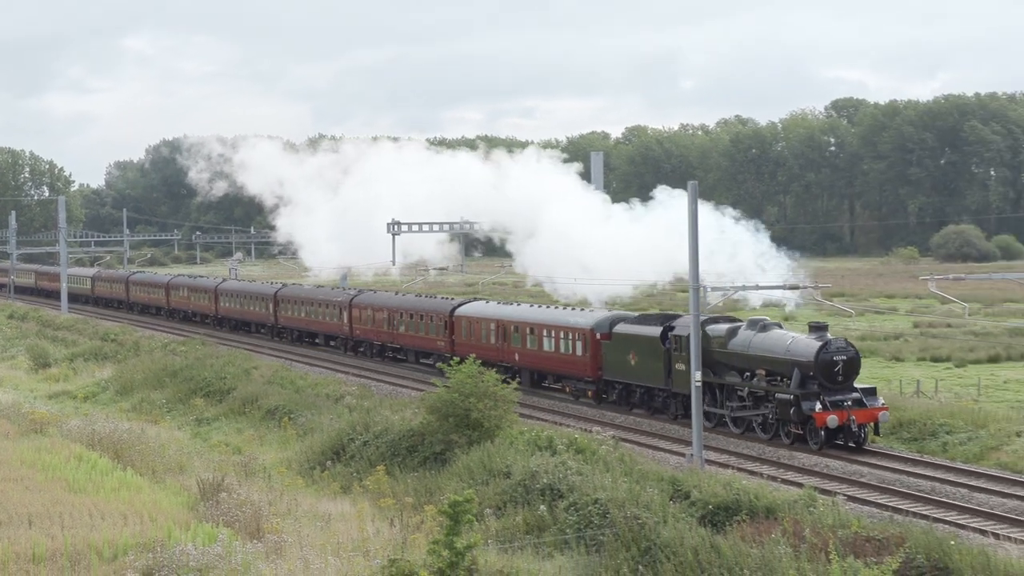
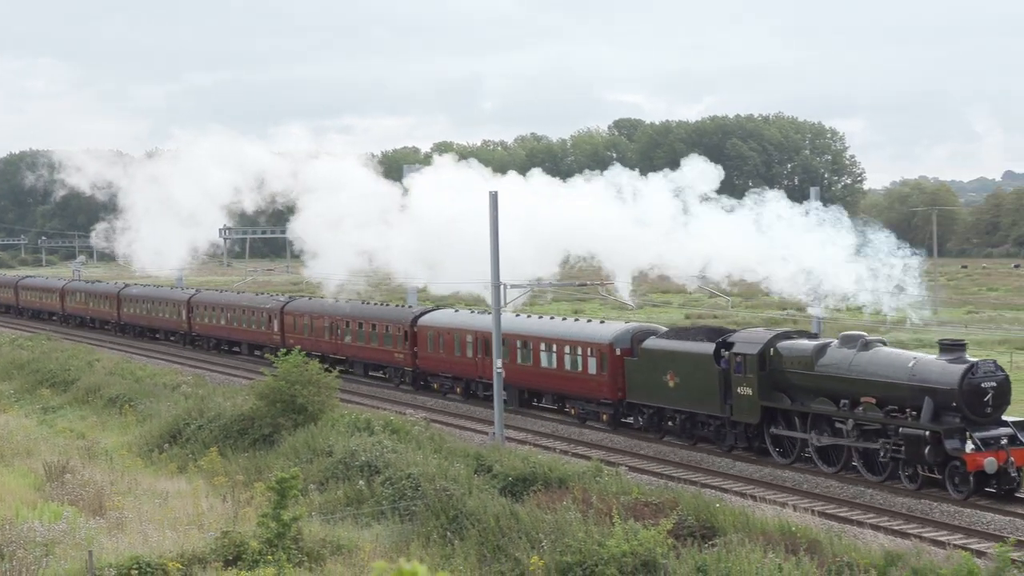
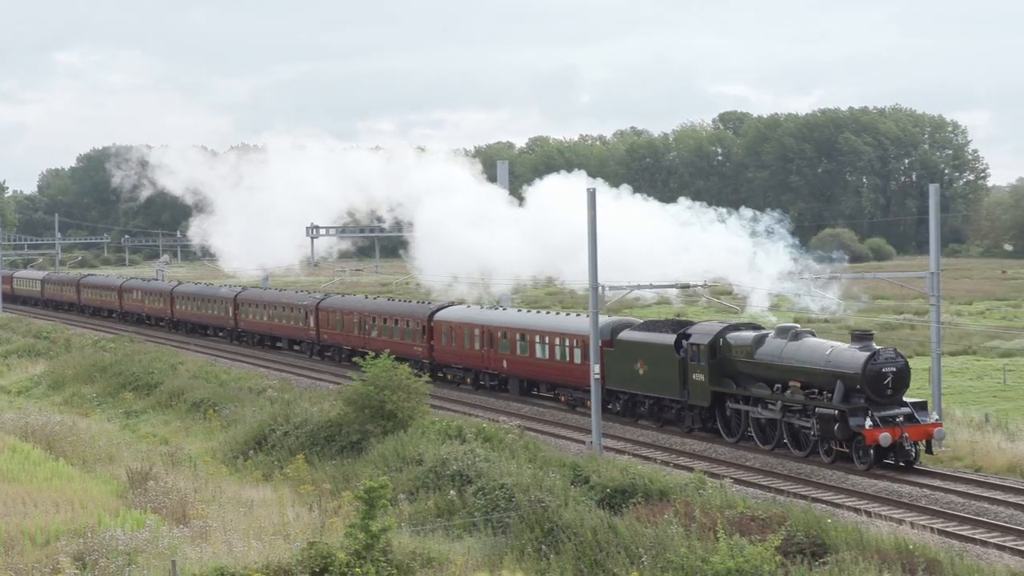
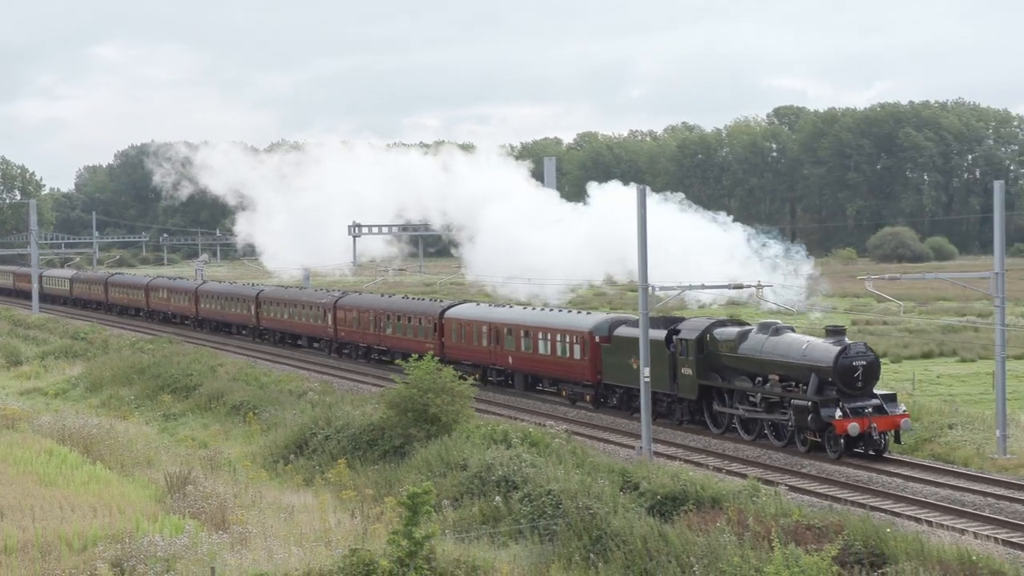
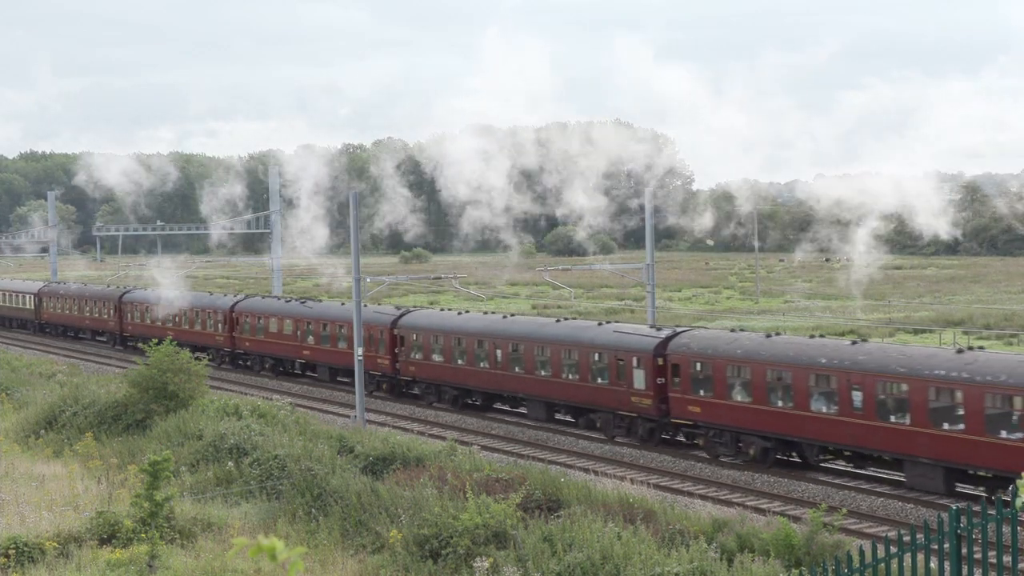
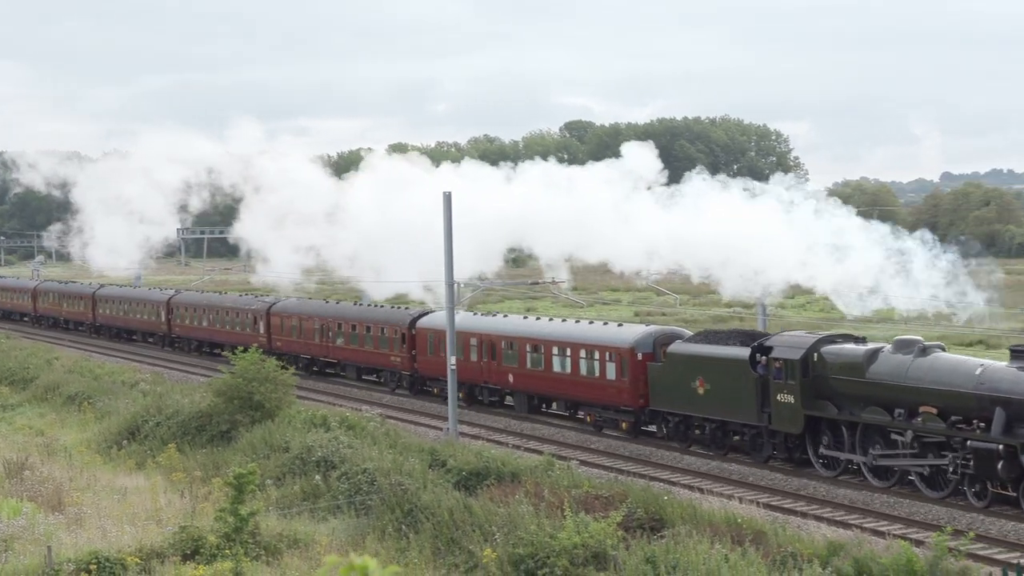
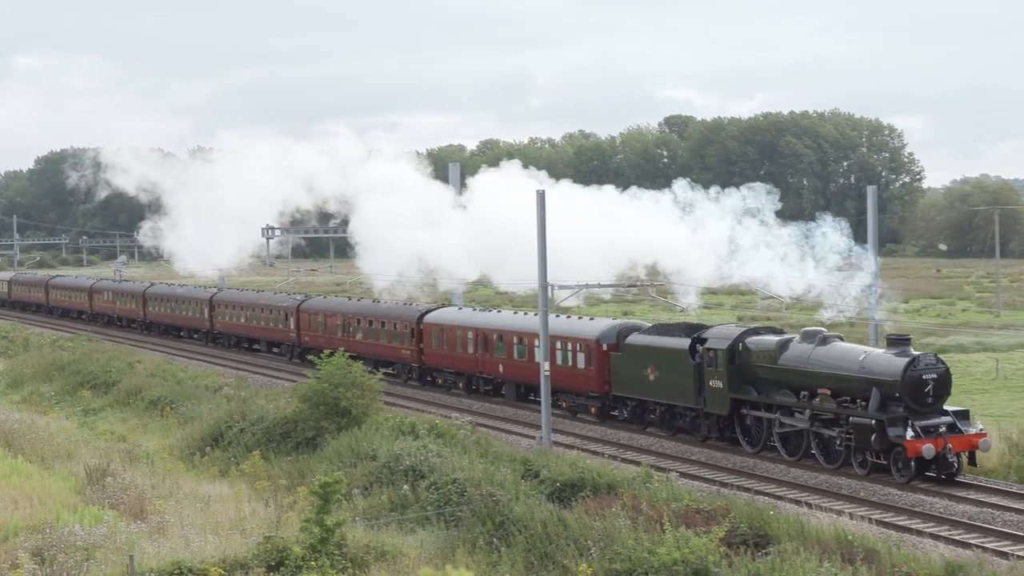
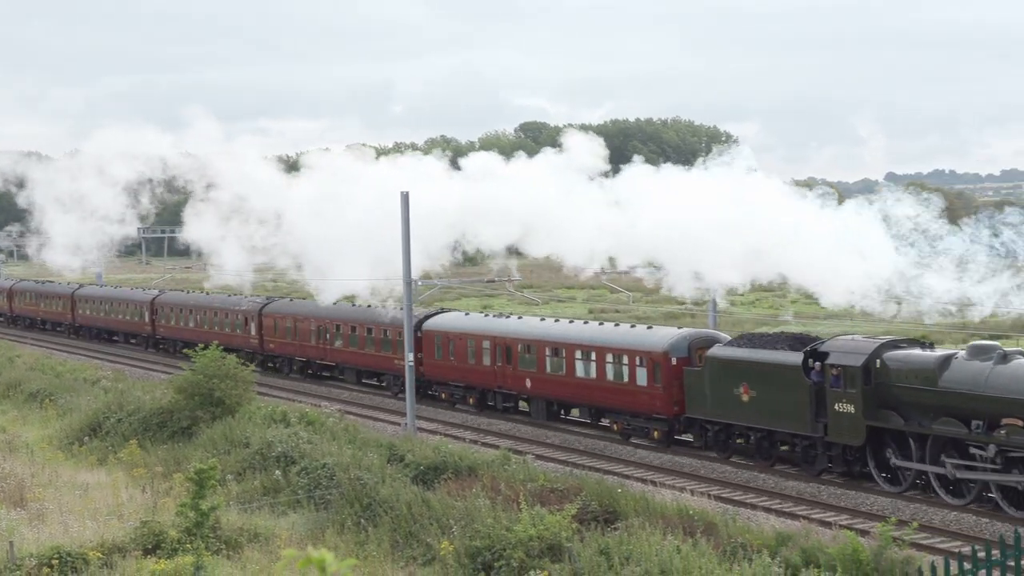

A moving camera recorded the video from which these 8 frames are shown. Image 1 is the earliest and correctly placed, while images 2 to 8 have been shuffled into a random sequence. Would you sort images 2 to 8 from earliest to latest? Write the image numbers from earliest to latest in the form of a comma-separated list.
4, 3, 7, 2, 6, 8, 5
